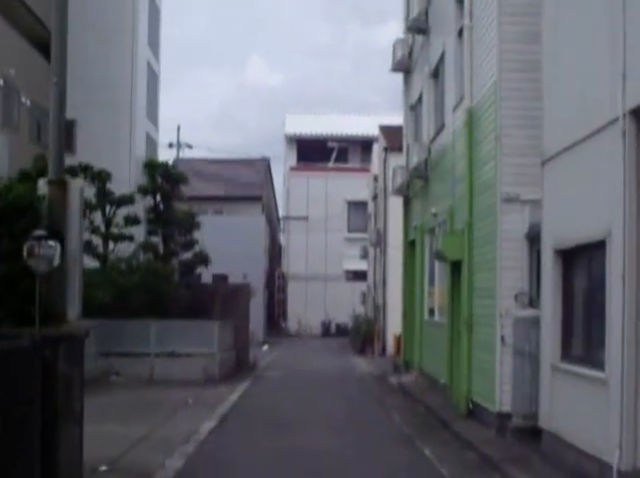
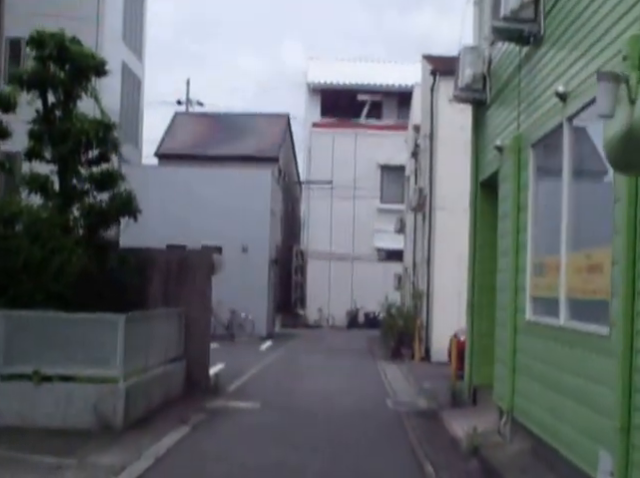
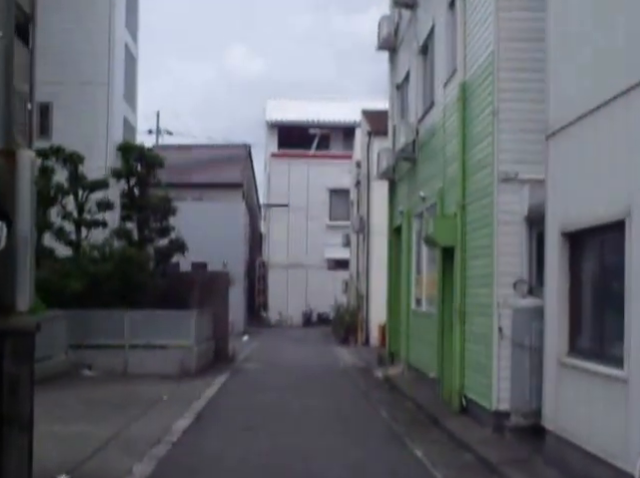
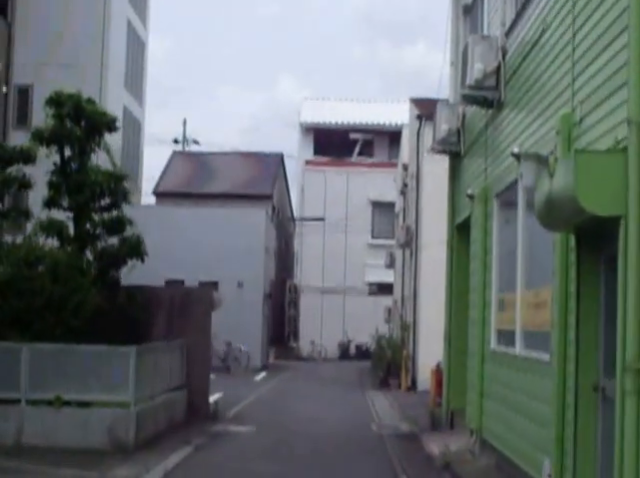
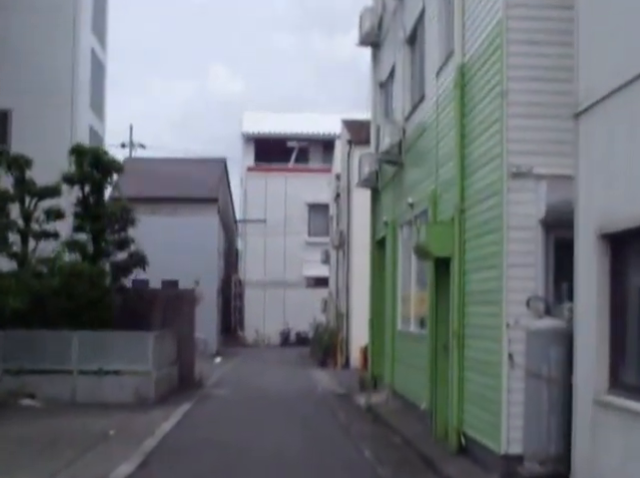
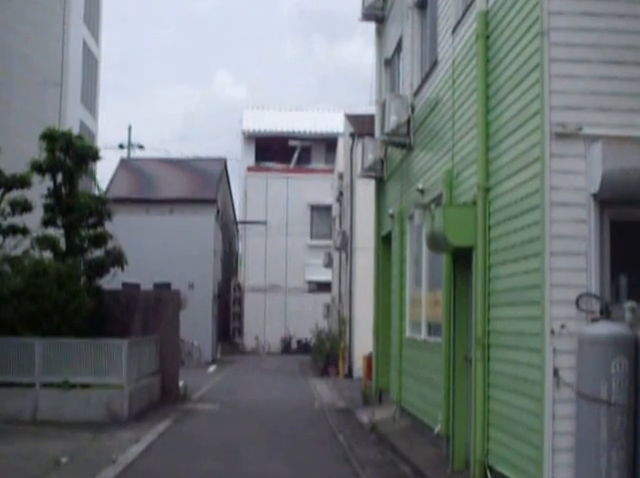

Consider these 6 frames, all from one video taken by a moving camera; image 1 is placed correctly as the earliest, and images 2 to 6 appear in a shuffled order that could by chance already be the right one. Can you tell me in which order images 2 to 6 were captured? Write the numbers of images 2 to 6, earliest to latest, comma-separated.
3, 5, 6, 4, 2
